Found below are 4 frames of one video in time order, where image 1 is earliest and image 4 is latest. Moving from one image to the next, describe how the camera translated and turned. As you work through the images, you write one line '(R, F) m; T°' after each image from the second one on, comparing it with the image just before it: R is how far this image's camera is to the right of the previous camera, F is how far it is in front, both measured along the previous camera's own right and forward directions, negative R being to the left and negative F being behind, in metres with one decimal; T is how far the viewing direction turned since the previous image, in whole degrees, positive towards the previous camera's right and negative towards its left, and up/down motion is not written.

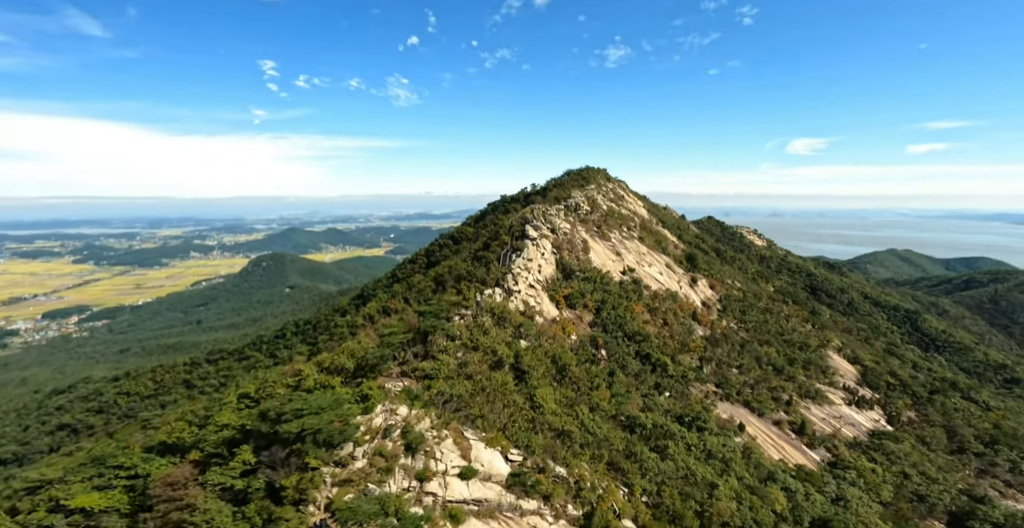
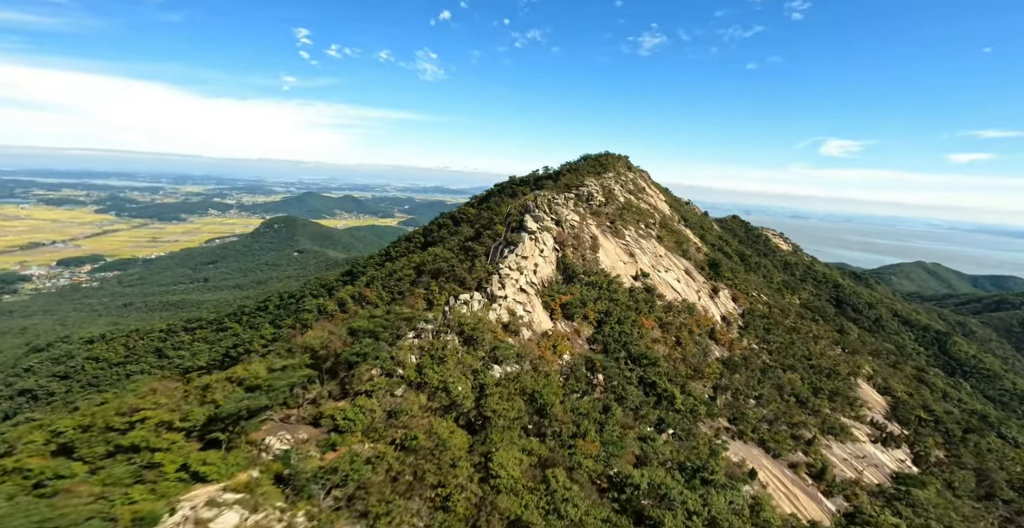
(+1.4, +5.3) m; -2°
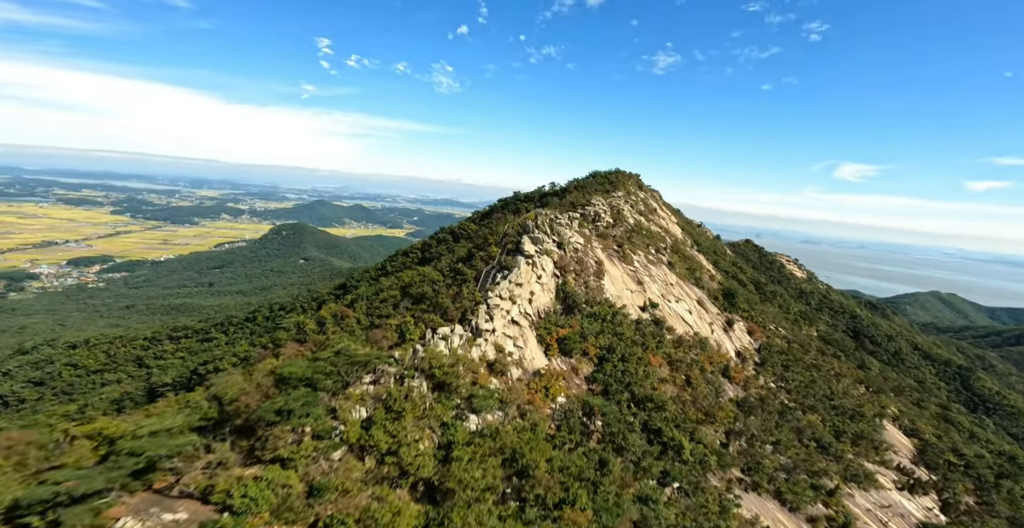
(+0.8, +2.8) m; -1°
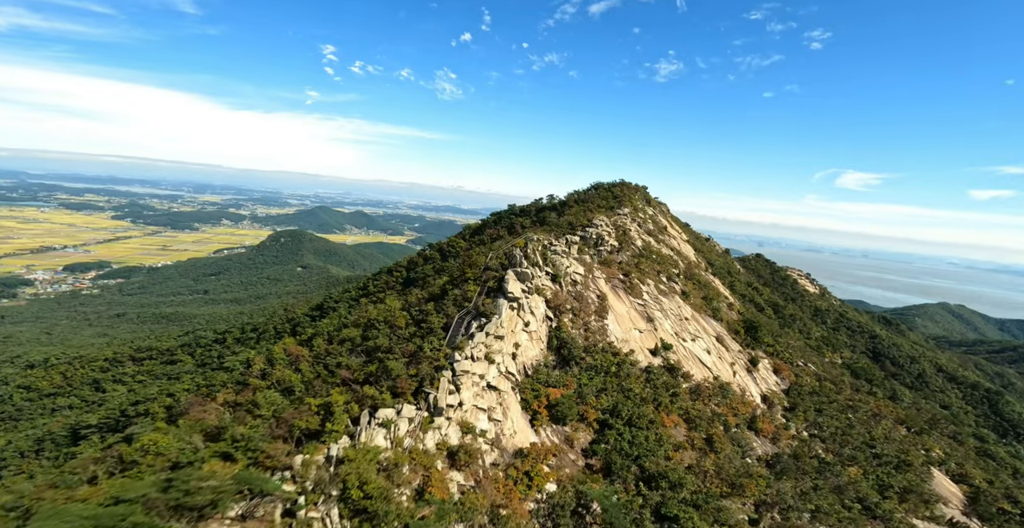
(+0.9, +4.9) m; 0°
